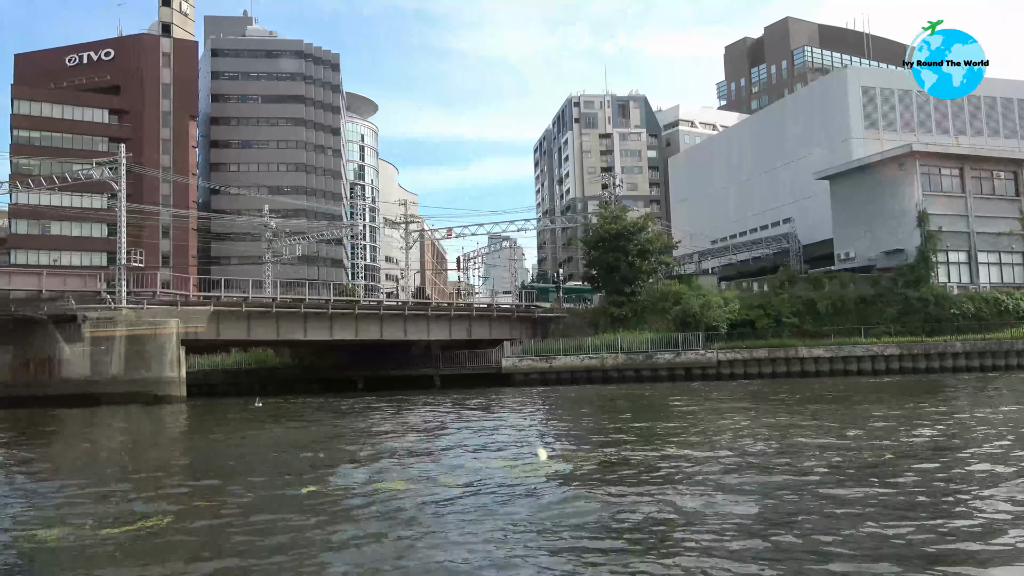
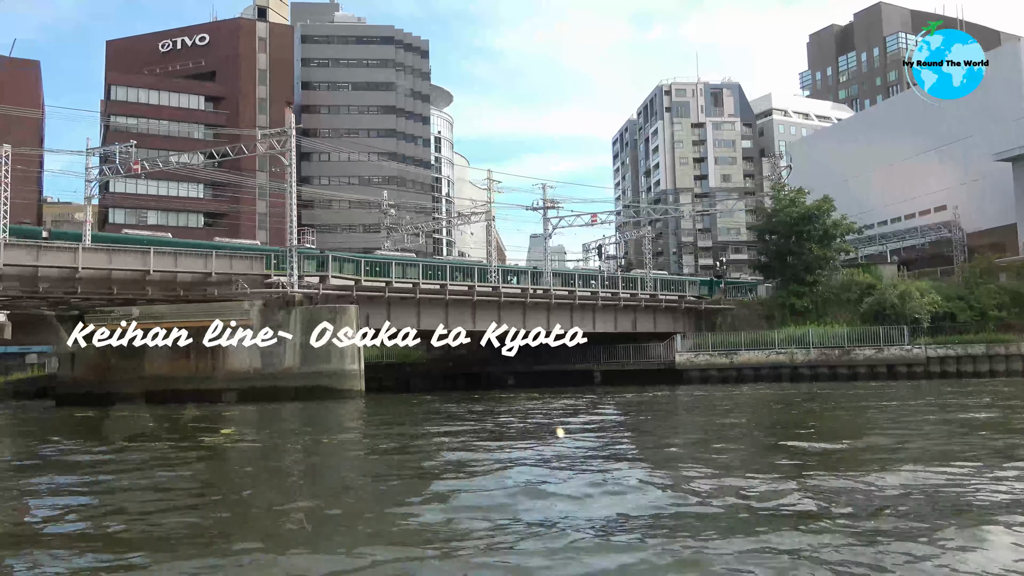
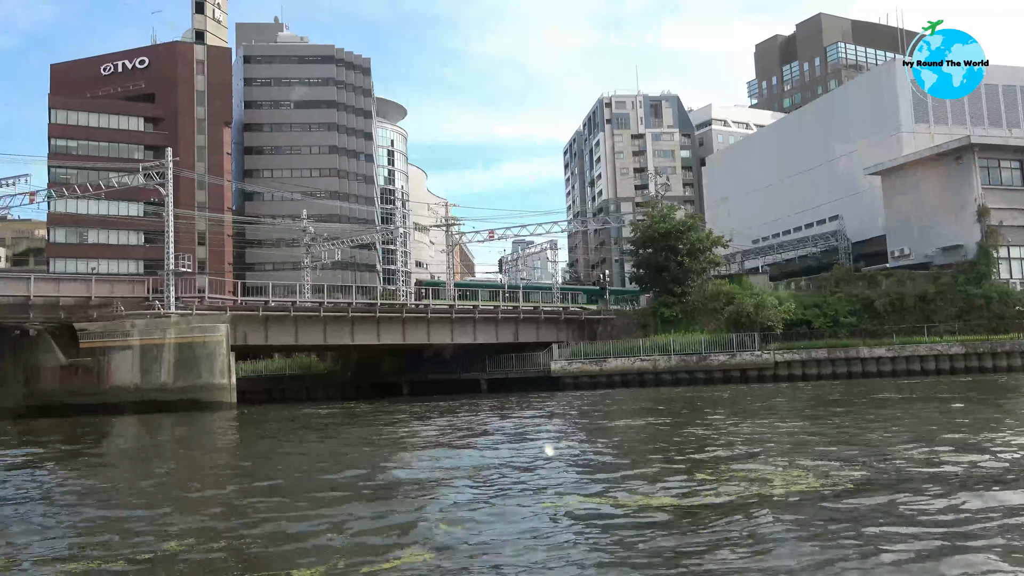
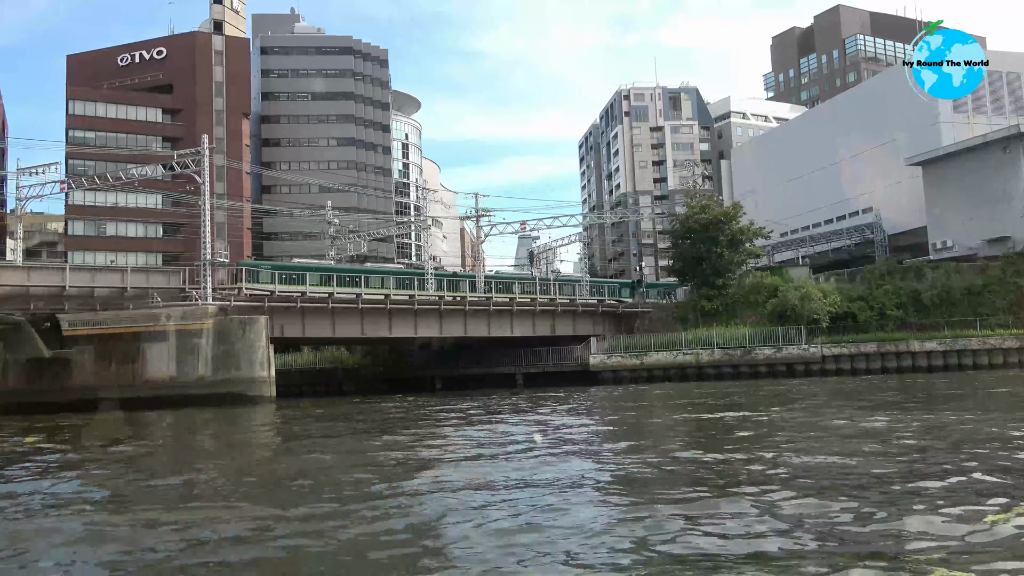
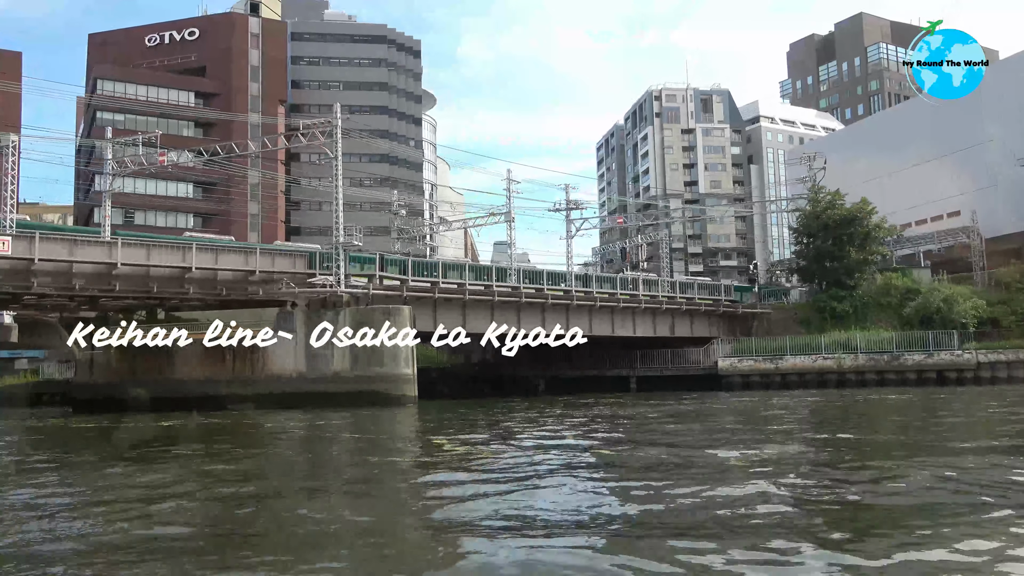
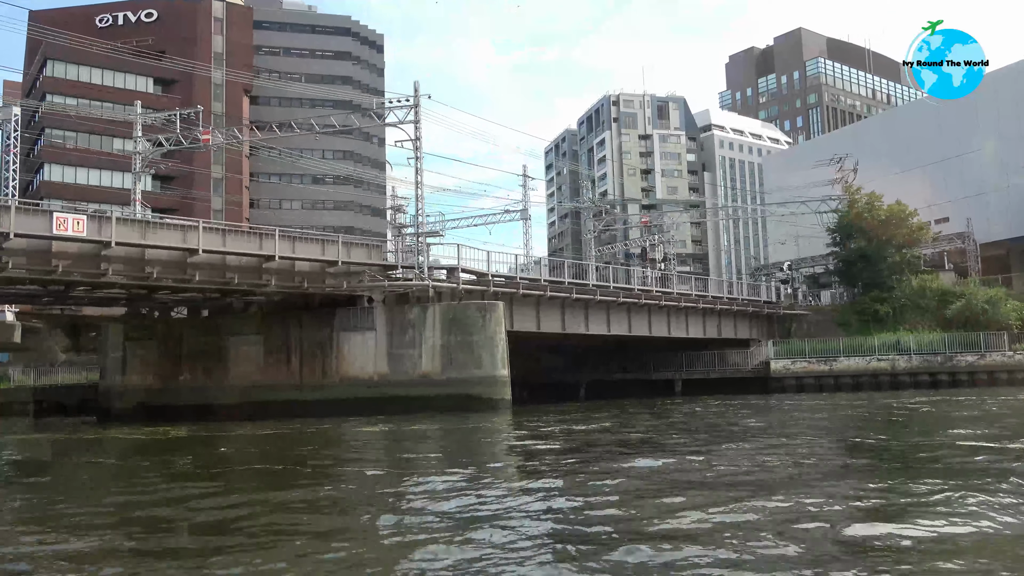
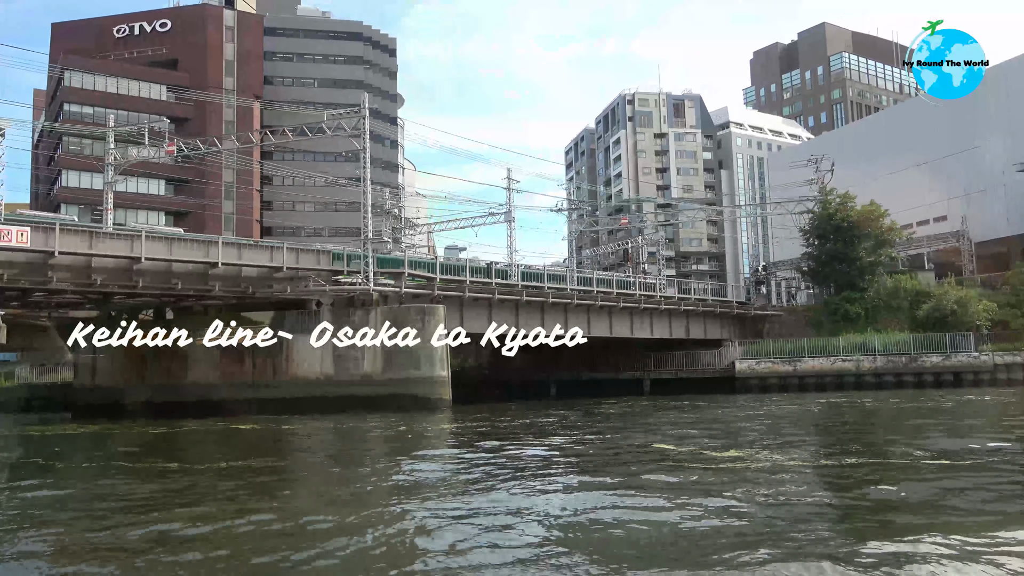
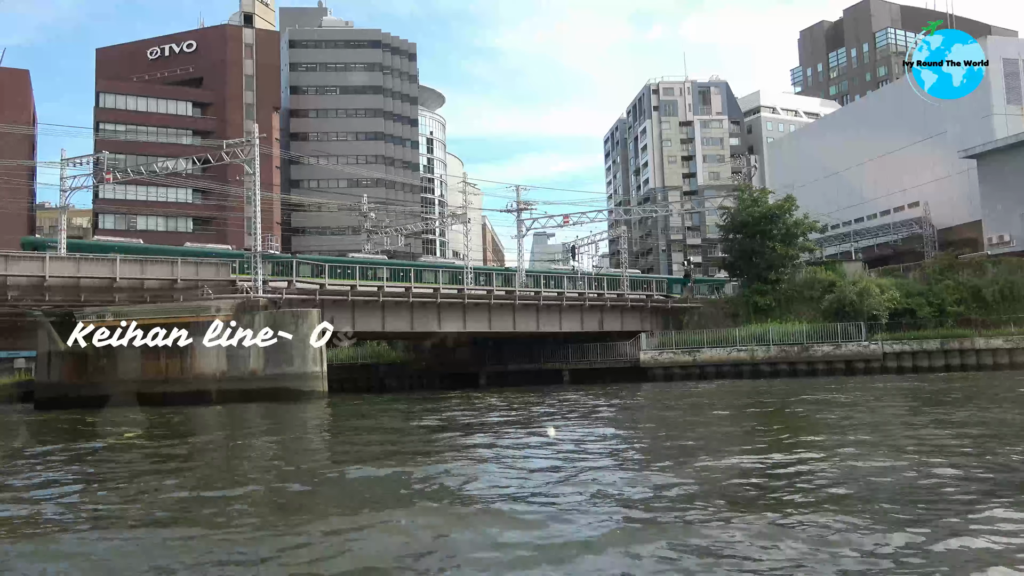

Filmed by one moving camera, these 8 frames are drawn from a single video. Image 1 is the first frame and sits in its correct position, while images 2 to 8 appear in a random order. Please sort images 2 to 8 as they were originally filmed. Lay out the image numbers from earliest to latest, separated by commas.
3, 4, 8, 2, 5, 7, 6
